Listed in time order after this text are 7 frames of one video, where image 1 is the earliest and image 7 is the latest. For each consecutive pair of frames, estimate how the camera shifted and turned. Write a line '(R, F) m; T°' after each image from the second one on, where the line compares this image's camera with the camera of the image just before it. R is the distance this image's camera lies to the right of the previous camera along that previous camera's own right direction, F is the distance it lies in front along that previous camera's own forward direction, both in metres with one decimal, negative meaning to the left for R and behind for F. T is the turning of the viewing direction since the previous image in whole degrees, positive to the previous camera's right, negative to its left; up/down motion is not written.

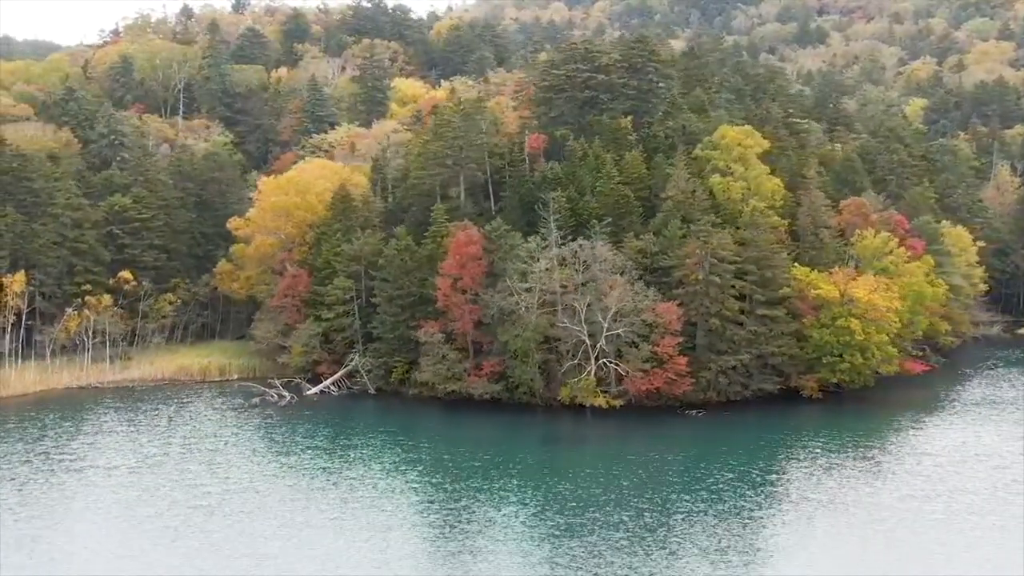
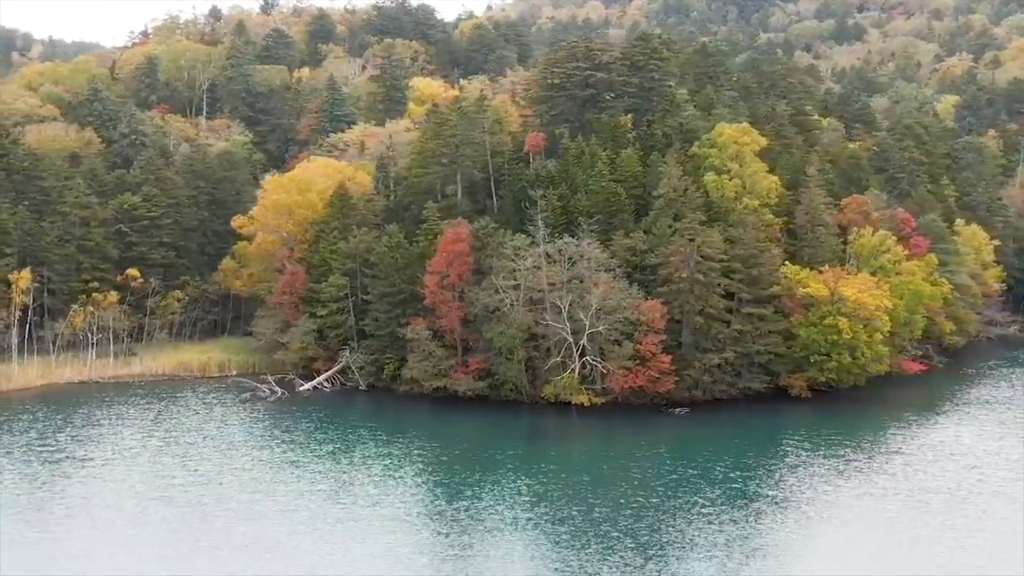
(+2.8, -0.2) m; -2°
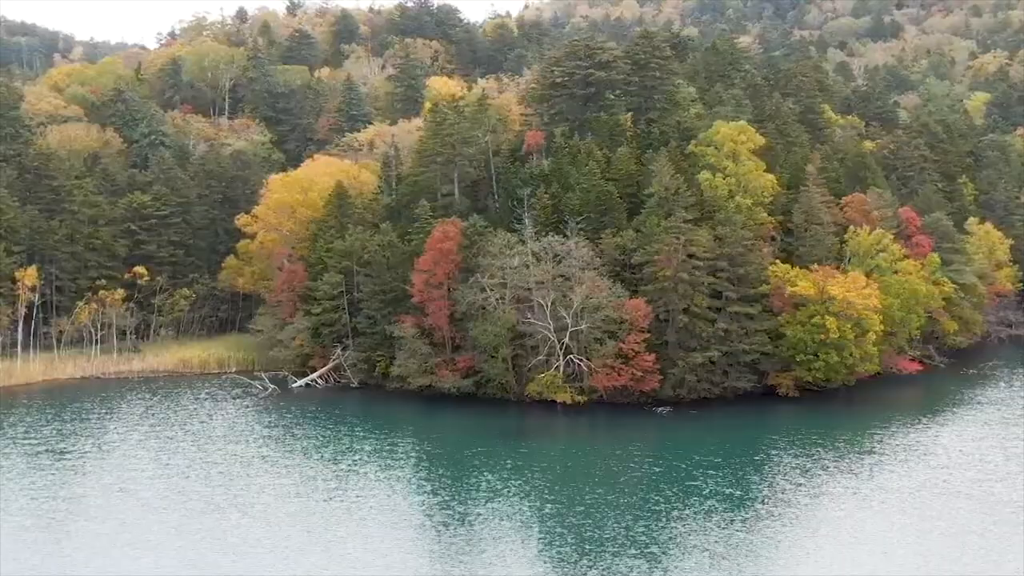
(+2.7, -0.2) m; -2°
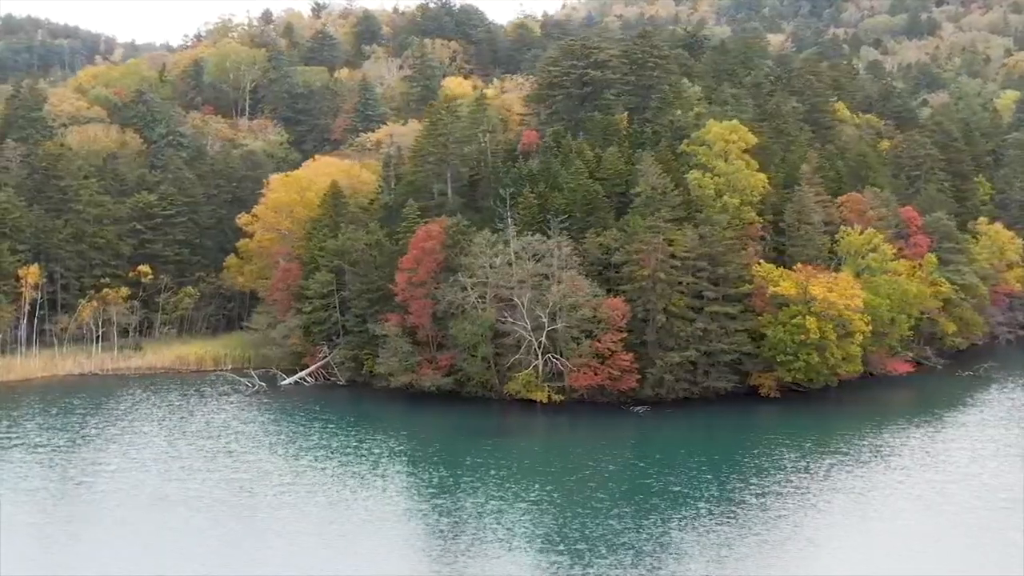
(+3.0, -0.2) m; -2°
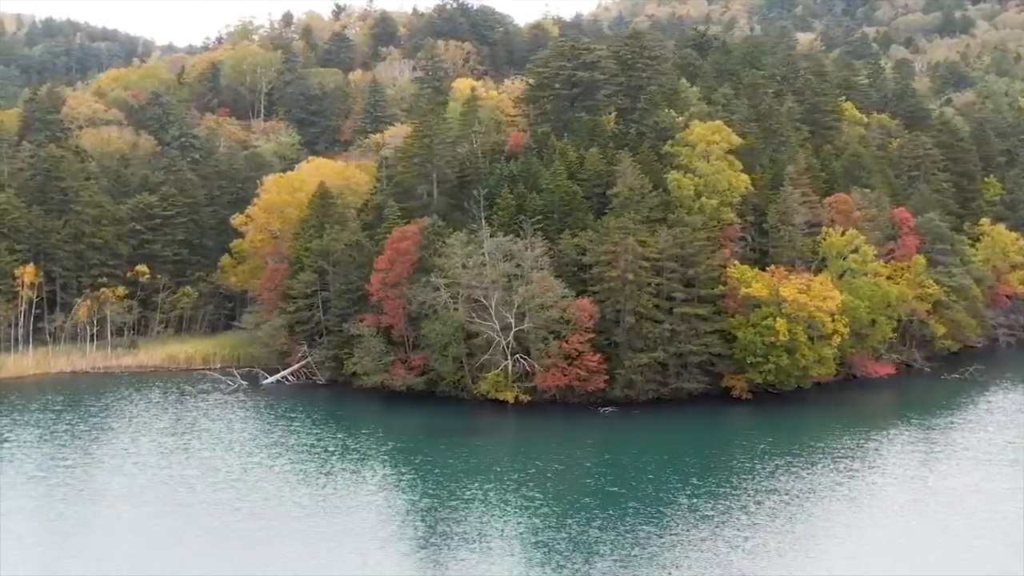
(+3.3, -0.2) m; -2°
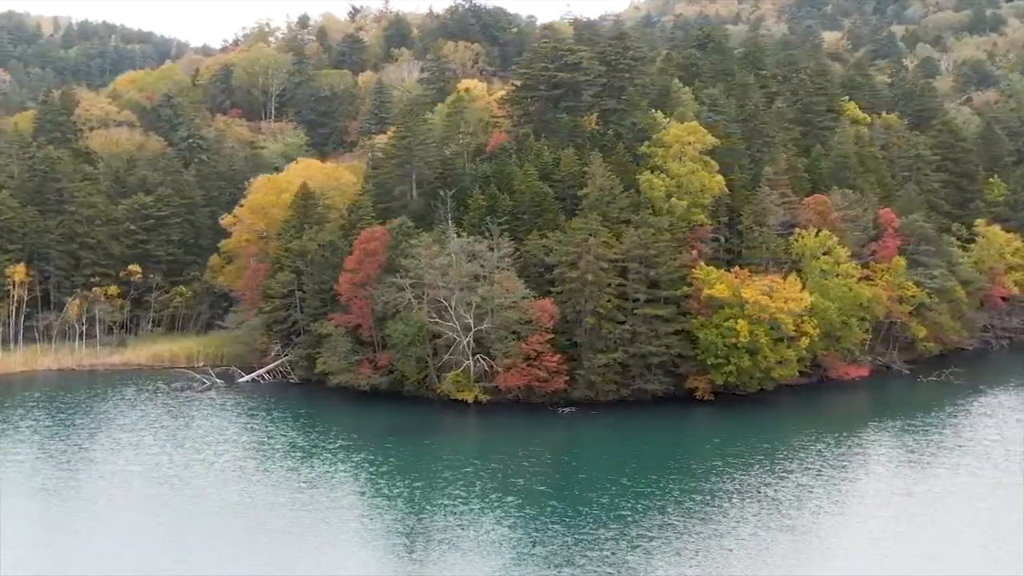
(+3.6, -0.3) m; -2°
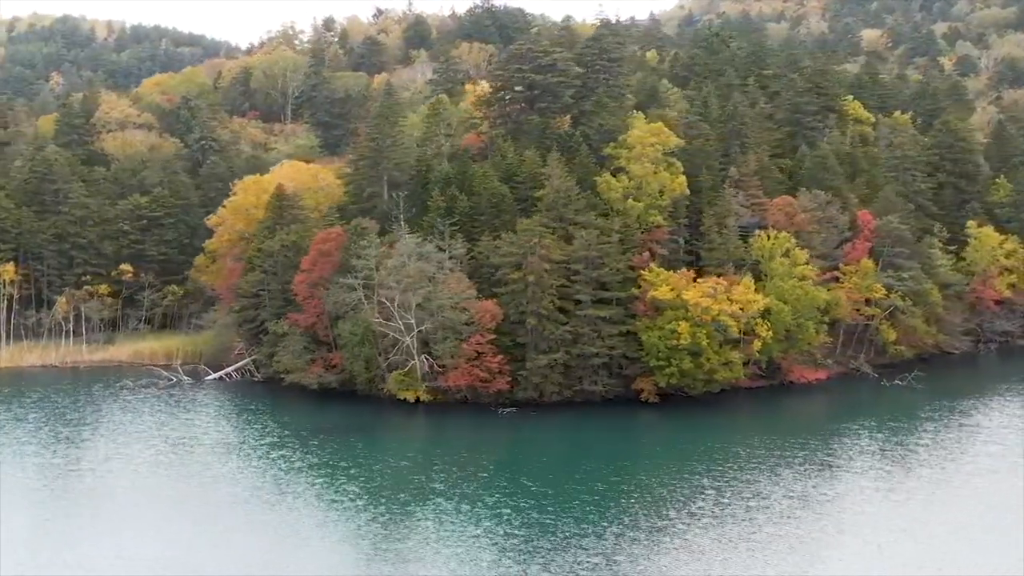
(+5.3, -0.3) m; -3°
